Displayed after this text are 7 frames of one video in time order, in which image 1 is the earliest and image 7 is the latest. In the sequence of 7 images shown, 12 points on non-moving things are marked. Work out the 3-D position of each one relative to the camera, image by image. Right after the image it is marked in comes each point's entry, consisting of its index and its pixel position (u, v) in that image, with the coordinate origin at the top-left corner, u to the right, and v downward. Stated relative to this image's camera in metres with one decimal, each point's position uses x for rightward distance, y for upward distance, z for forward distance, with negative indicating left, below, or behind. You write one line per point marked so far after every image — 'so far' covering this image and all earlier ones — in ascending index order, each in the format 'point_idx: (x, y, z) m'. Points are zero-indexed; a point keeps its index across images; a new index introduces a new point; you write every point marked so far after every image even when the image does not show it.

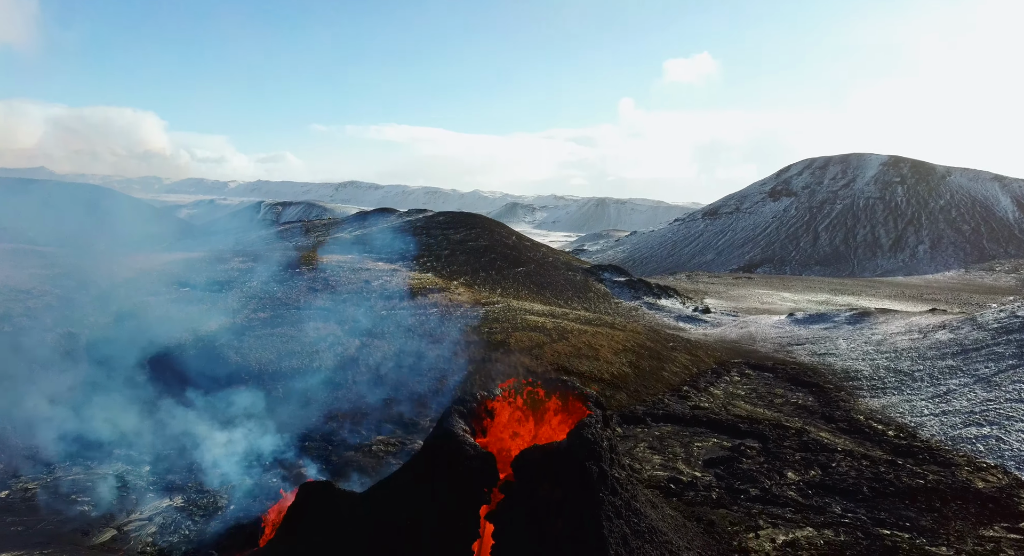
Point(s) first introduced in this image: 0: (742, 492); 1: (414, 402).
0: (+5.5, -5.1, +13.9) m
1: (-3.3, -4.1, +19.8) m
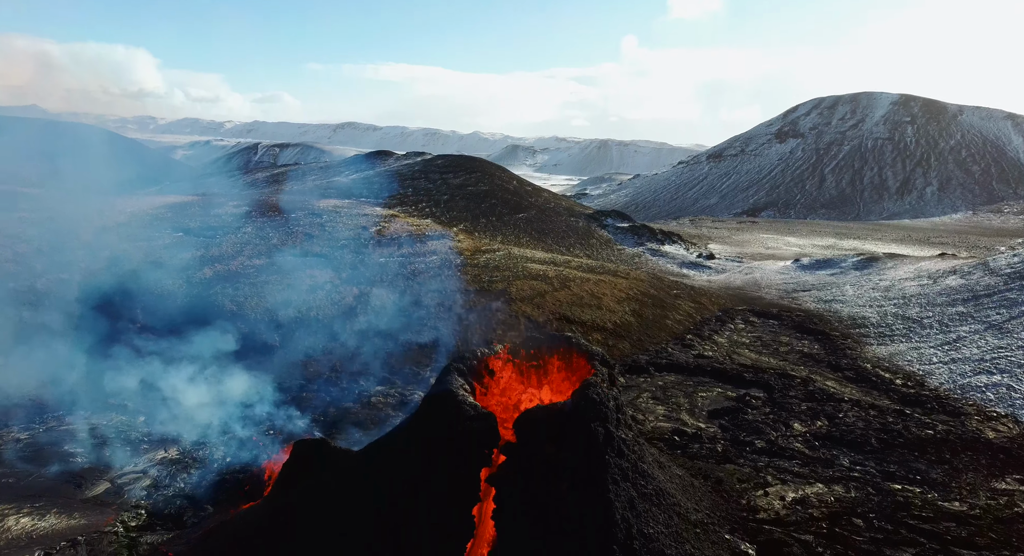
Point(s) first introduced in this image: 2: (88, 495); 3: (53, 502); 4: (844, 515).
0: (+5.5, -3.9, +13.6) m
1: (-3.2, -2.4, +19.5) m
2: (-8.9, -4.4, +12.0) m
3: (-9.3, -4.4, +11.7) m
4: (+5.2, -3.7, +9.1) m
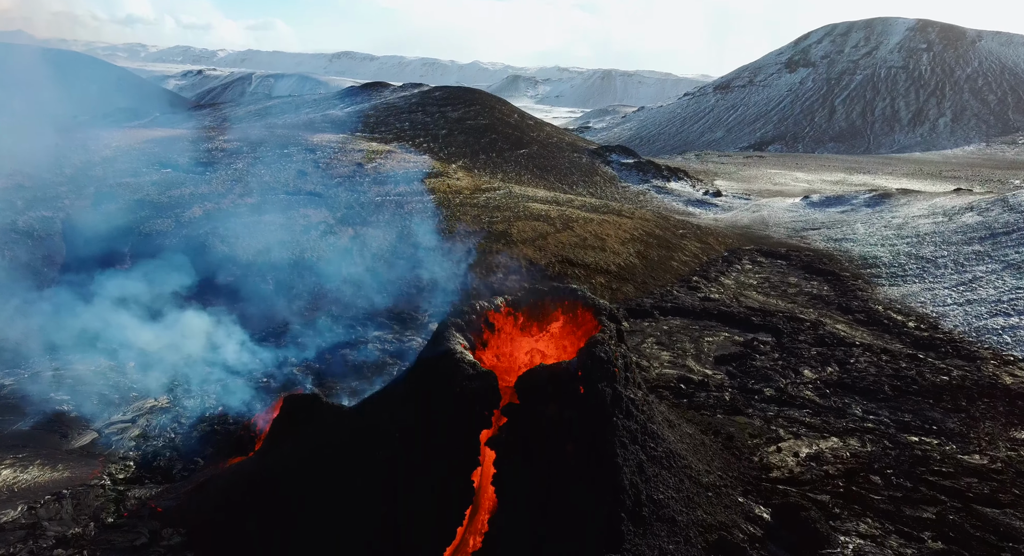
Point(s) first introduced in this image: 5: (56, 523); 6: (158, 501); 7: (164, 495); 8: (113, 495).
0: (+5.6, -2.6, +13.2) m
1: (-3.2, -0.6, +18.9) m
2: (-8.9, -3.4, +11.7) m
3: (-9.3, -3.4, +11.4) m
4: (+5.3, -2.9, +8.7) m
5: (-7.4, -3.9, +9.3) m
6: (-6.1, -3.7, +9.9) m
7: (-6.2, -3.7, +10.2) m
8: (-7.1, -3.8, +10.4) m
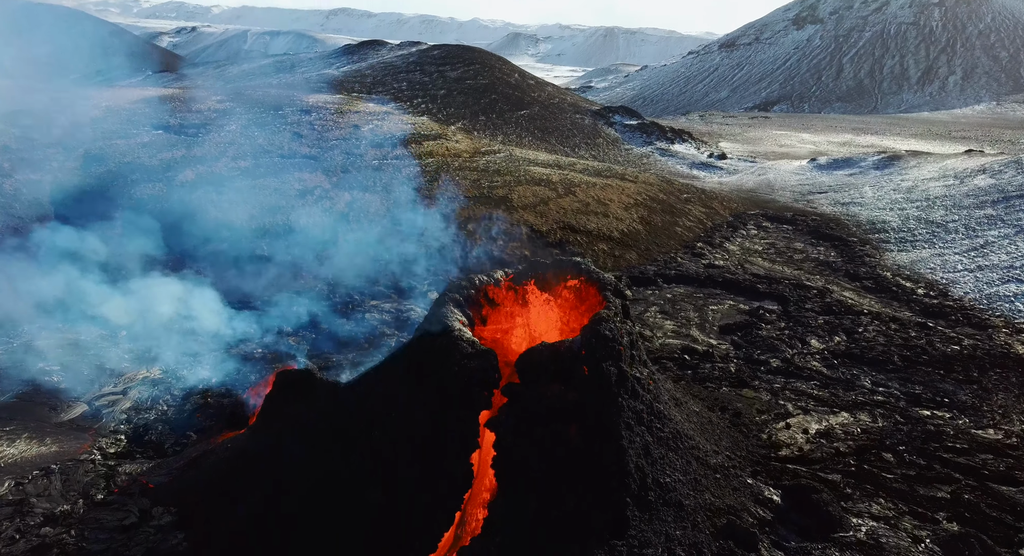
0: (+5.6, -1.9, +12.9) m
1: (-3.2, +0.4, +18.5) m
2: (-8.9, -2.8, +11.5) m
3: (-9.3, -2.9, +11.2) m
4: (+5.3, -2.5, +8.4) m
5: (-7.4, -3.5, +9.2) m
6: (-6.1, -3.3, +9.7) m
7: (-6.2, -3.3, +10.0) m
8: (-7.1, -3.3, +10.2) m
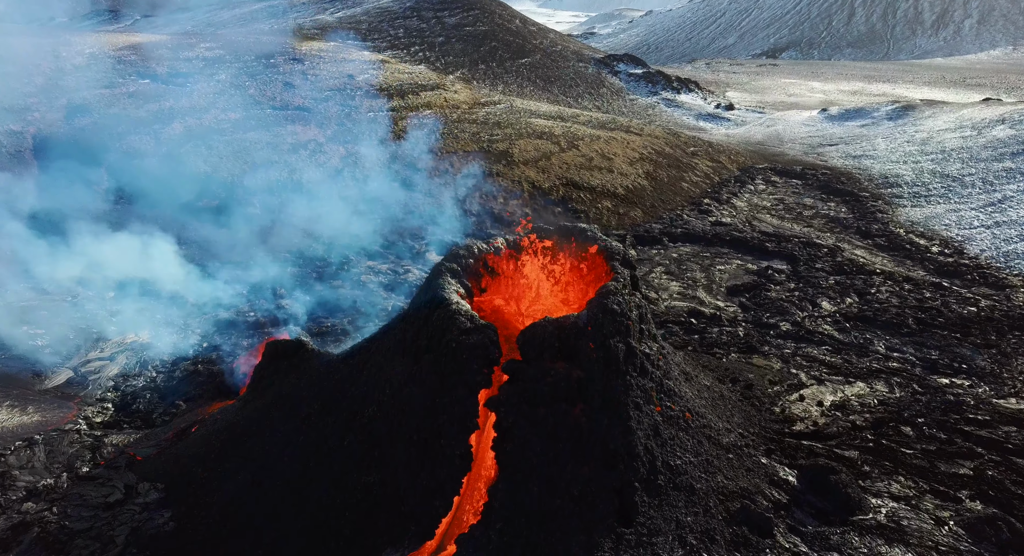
0: (+5.6, -1.1, +12.5) m
1: (-3.2, +1.7, +17.8) m
2: (-8.8, -2.2, +11.2) m
3: (-9.2, -2.3, +10.8) m
4: (+5.3, -2.0, +8.1) m
5: (-7.3, -3.0, +8.9) m
6: (-6.1, -2.7, +9.4) m
7: (-6.2, -2.7, +9.7) m
8: (-7.1, -2.8, +9.9) m
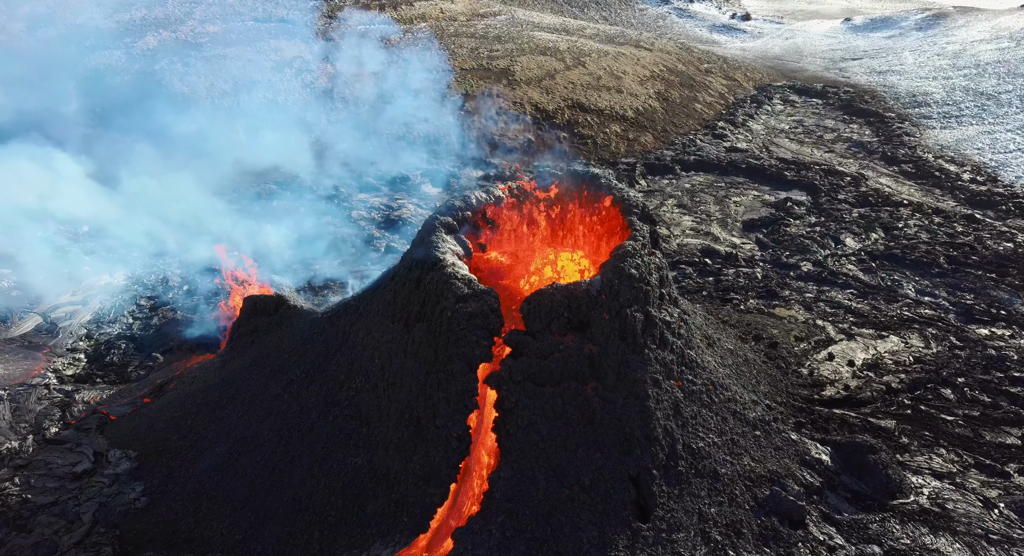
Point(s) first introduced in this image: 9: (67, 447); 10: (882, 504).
0: (+5.6, +0.2, +11.7) m
1: (-3.2, +3.5, +16.6) m
2: (-8.8, -1.2, +10.5) m
3: (-9.2, -1.4, +10.2) m
4: (+5.3, -1.4, +7.4) m
5: (-7.3, -2.4, +8.4) m
6: (-6.1, -2.0, +8.9) m
7: (-6.1, -1.9, +9.1) m
8: (-7.0, -2.0, +9.3) m
9: (-6.0, -2.4, +8.0) m
10: (+3.6, -2.2, +5.6) m
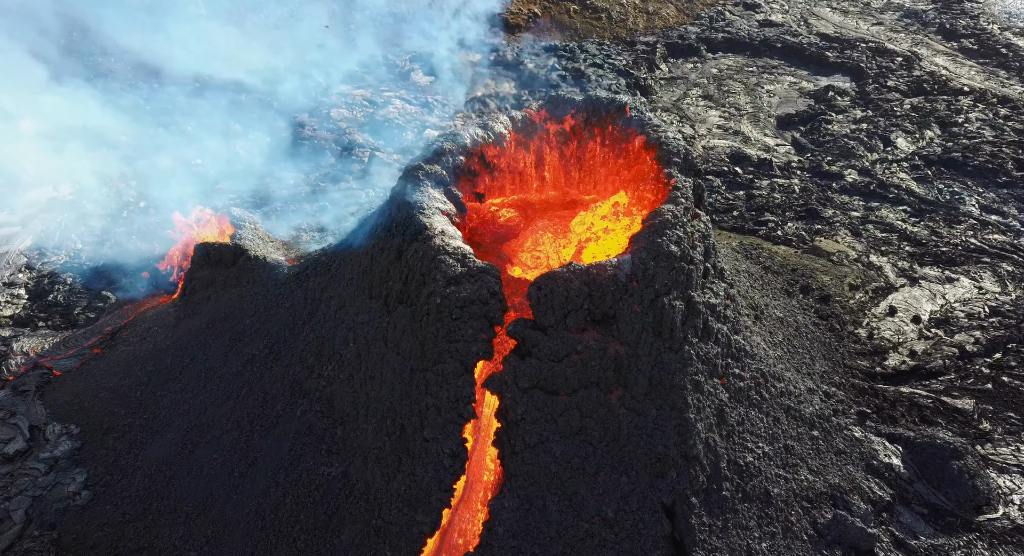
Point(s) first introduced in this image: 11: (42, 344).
0: (+5.6, +1.7, +10.1) m
1: (-3.3, +5.8, +14.2) m
2: (-8.8, -0.2, +9.3) m
3: (-9.2, -0.4, +9.0) m
4: (+5.3, -0.7, +6.2) m
5: (-7.3, -1.8, +7.4) m
6: (-6.0, -1.3, +7.8) m
7: (-6.1, -1.1, +8.1) m
8: (-7.0, -1.1, +8.3) m
9: (-5.9, -1.8, +7.1) m
10: (+3.6, -1.9, +4.7) m
11: (-6.4, -1.1, +8.3) m
